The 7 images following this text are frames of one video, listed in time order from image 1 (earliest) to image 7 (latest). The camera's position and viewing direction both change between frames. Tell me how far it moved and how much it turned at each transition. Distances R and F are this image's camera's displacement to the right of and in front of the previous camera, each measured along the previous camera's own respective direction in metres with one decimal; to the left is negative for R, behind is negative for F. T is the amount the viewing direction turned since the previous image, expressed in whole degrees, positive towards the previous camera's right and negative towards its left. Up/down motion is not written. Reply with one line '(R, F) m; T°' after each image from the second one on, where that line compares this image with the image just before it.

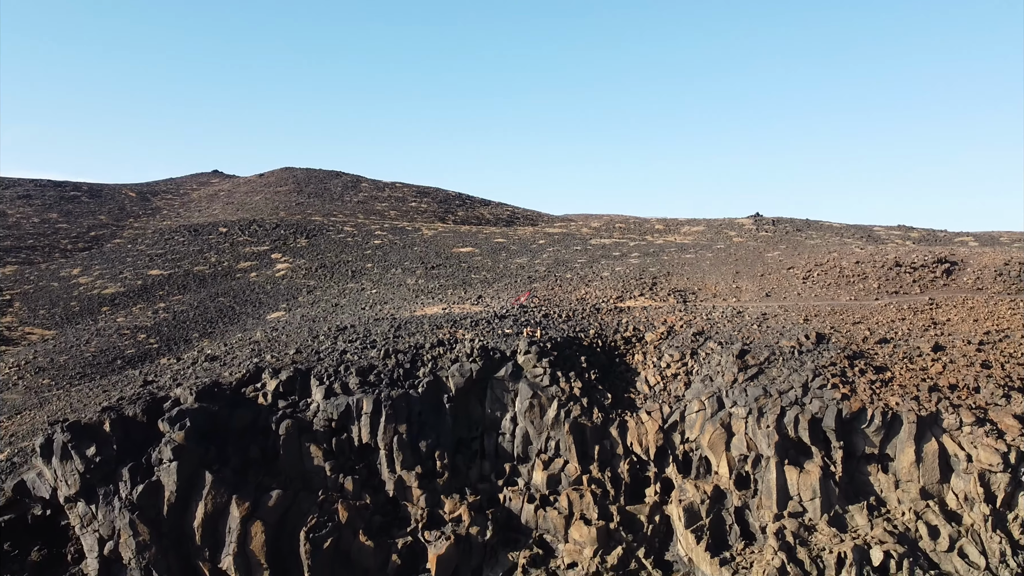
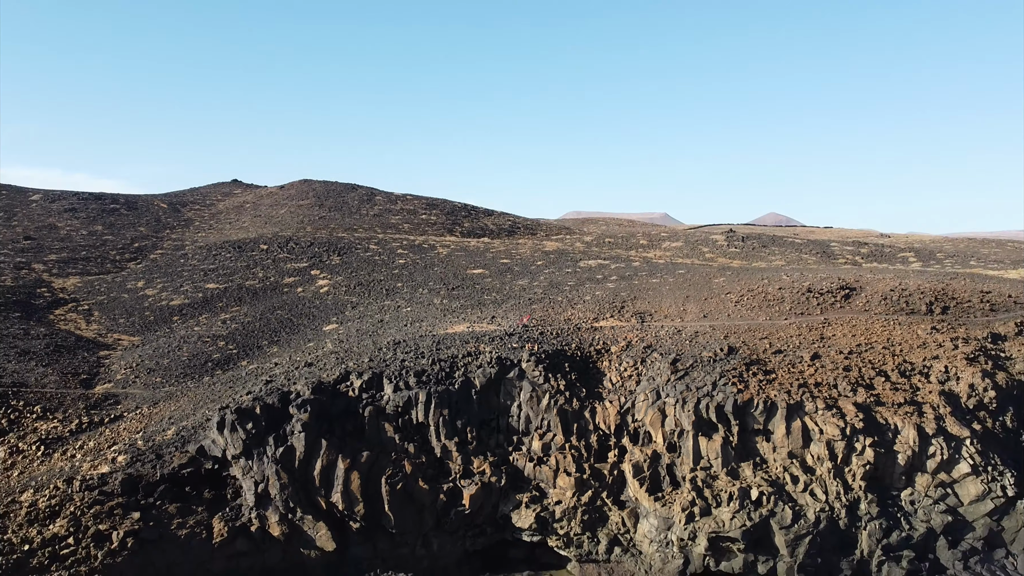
(-0.1, -2.4) m; 0°
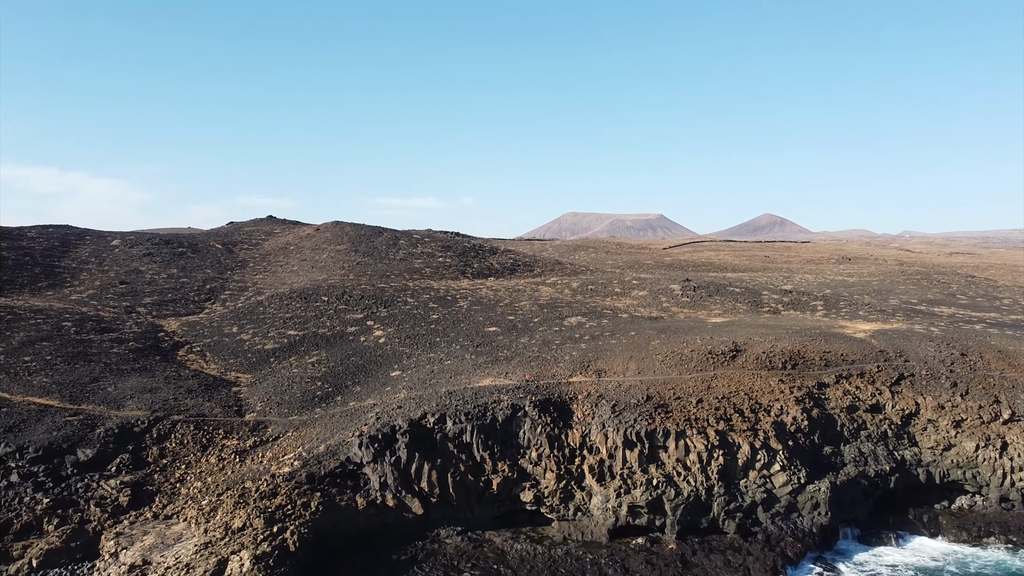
(-0.2, -5.5) m; 0°
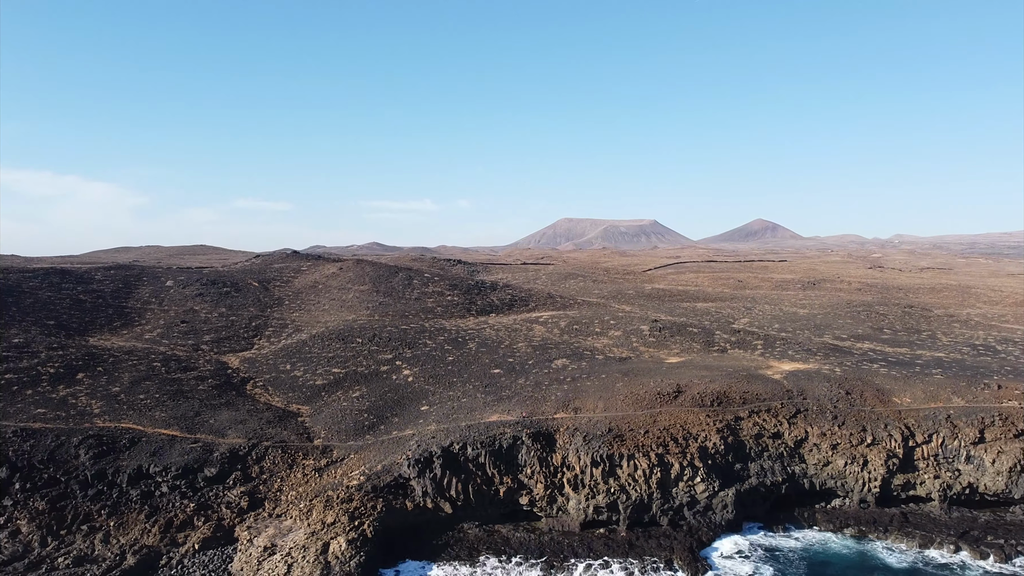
(-0.1, -5.5) m; 0°
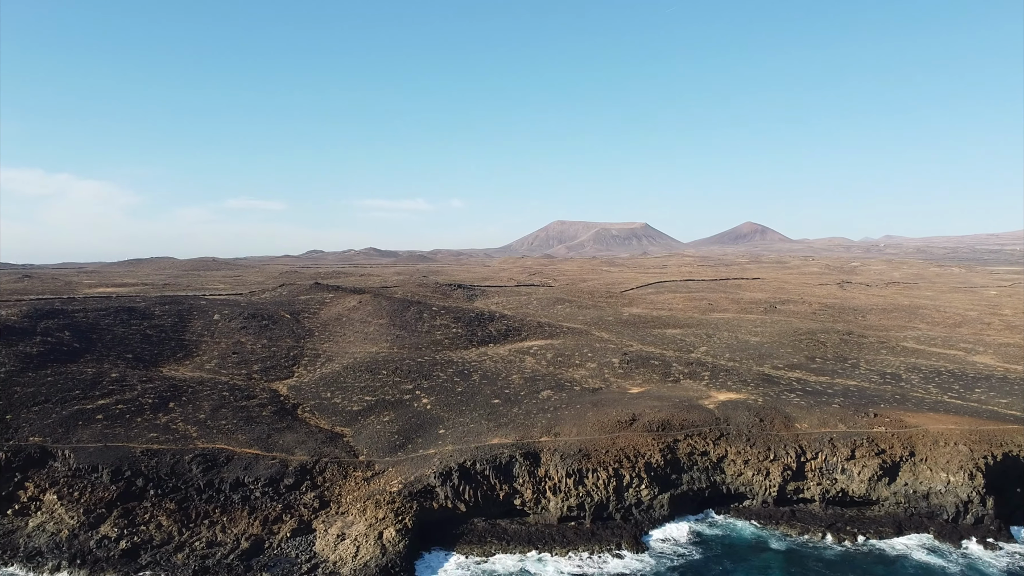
(-0.1, -7.0) m; 0°
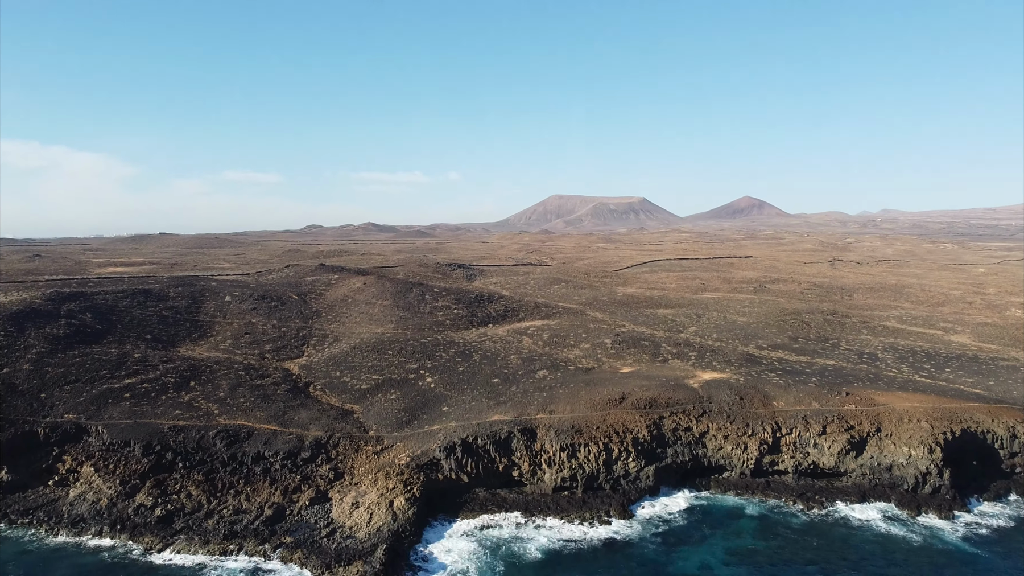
(0.0, -2.1) m; 0°
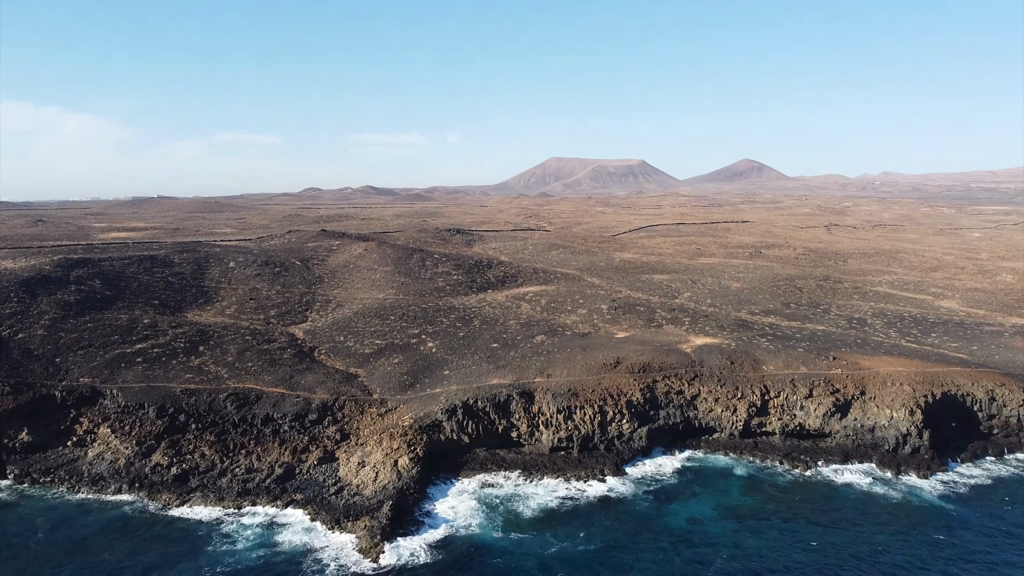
(0.0, -0.9) m; 0°
